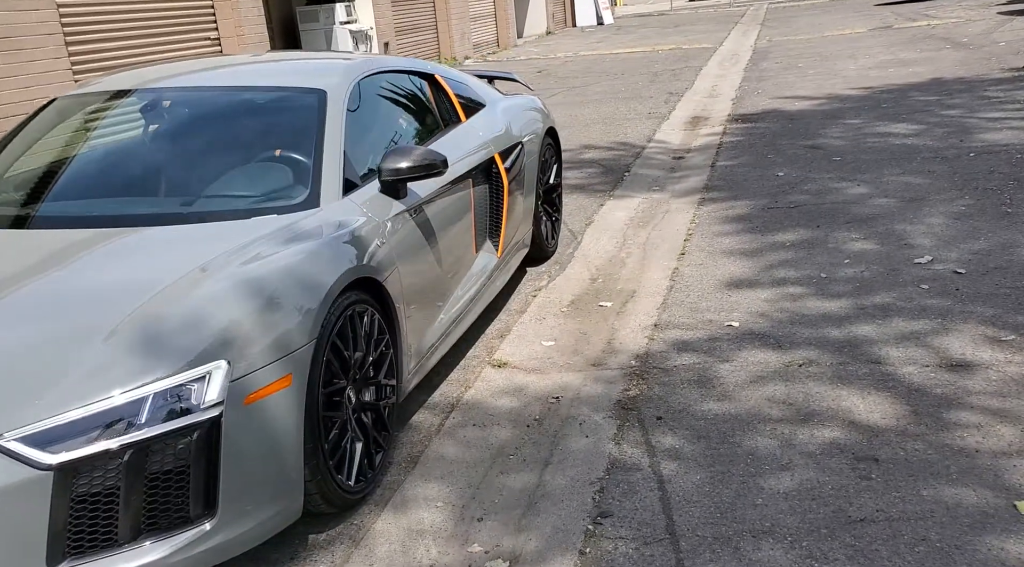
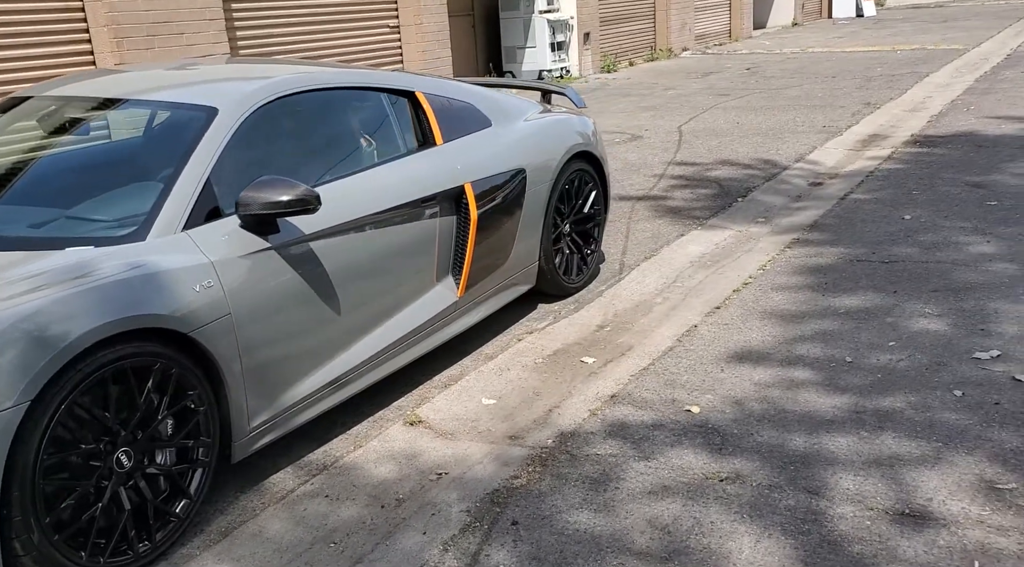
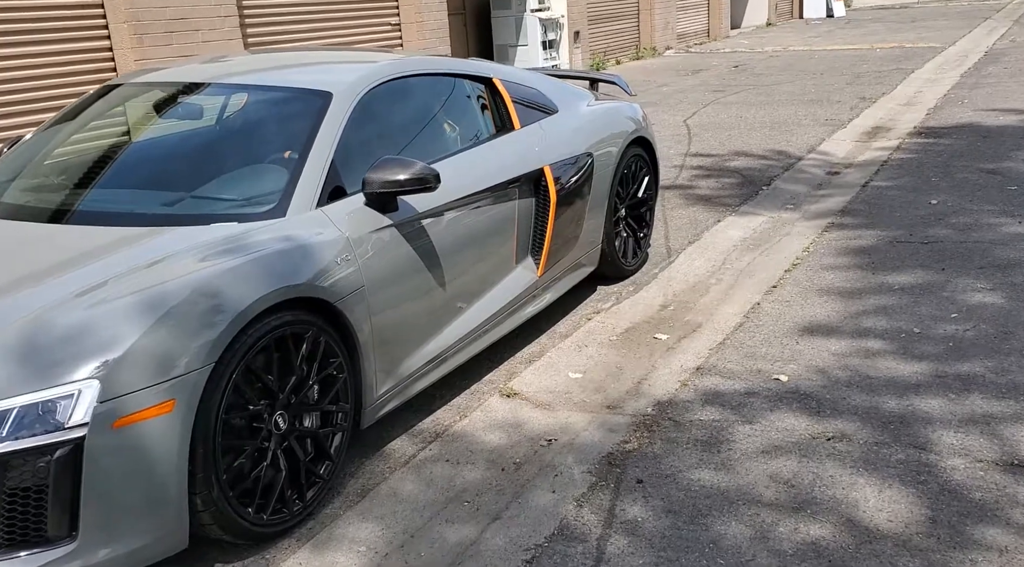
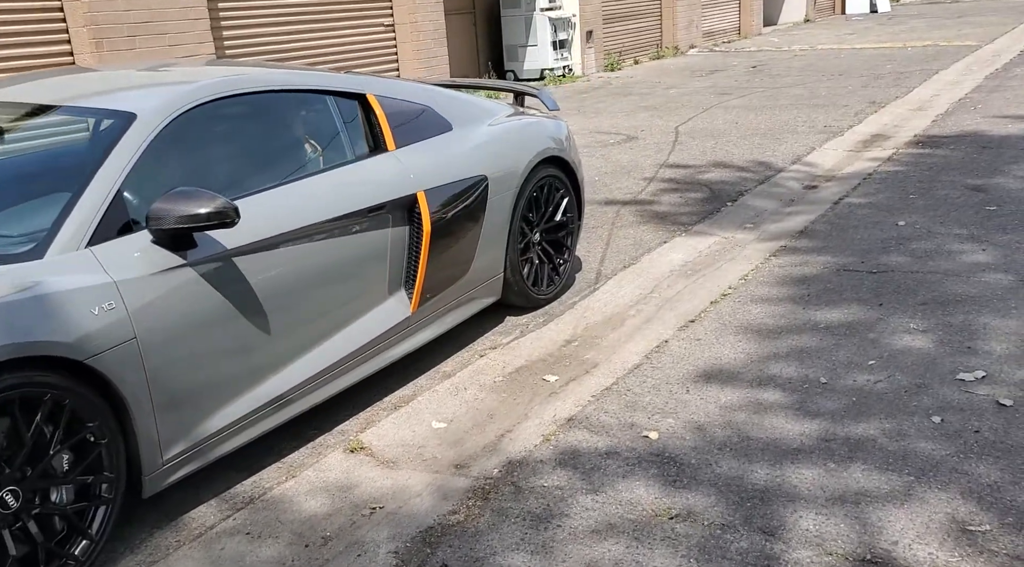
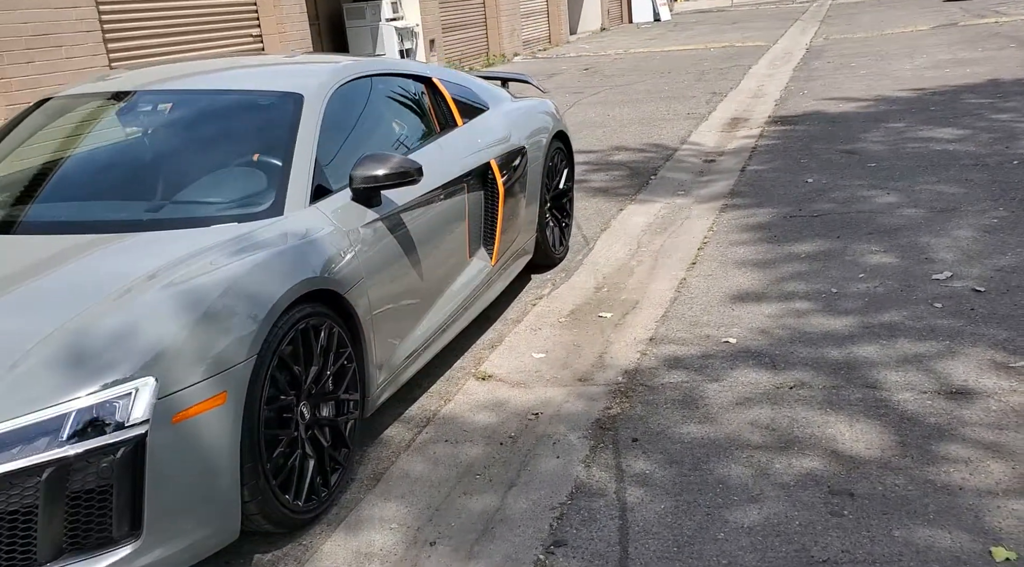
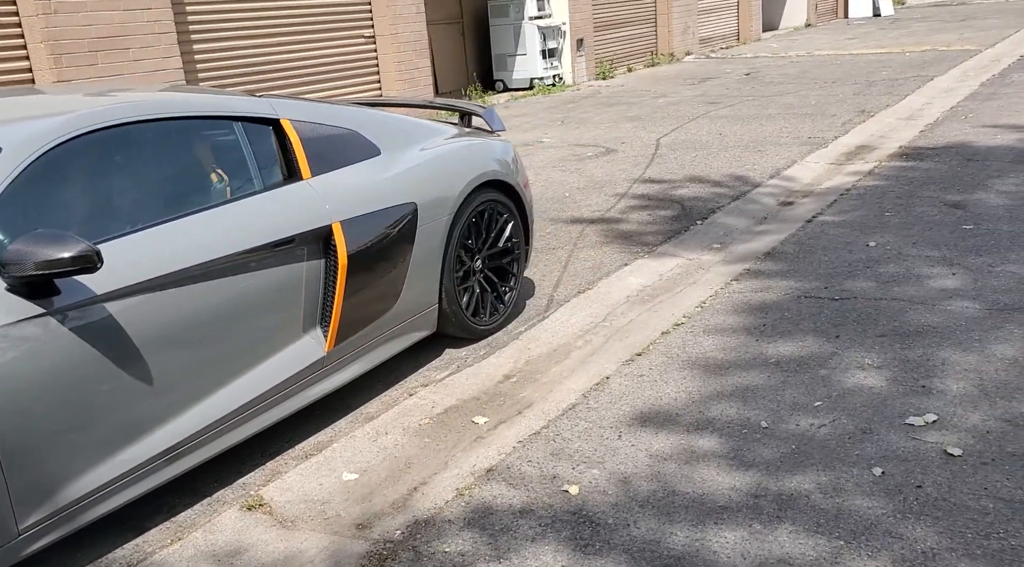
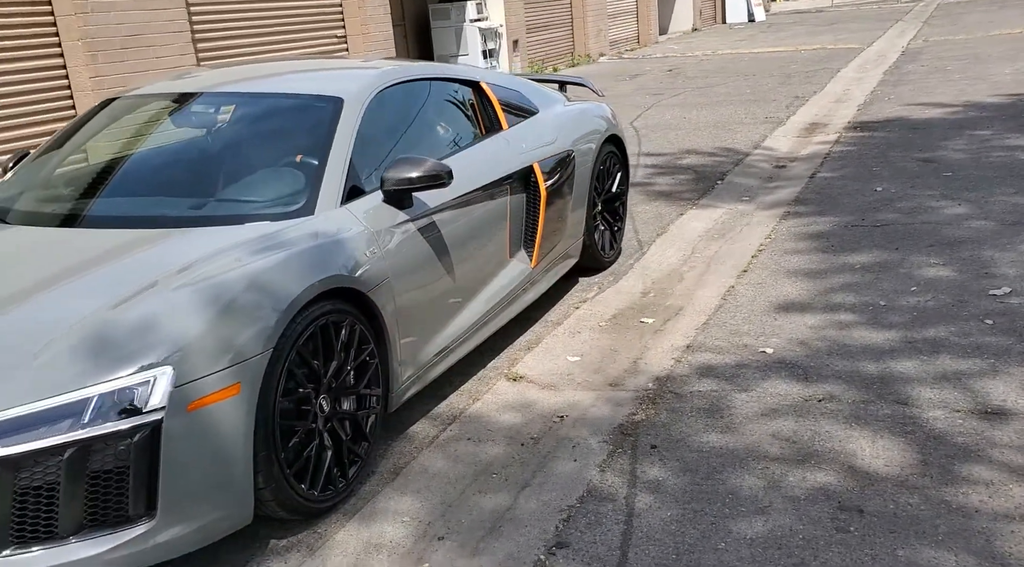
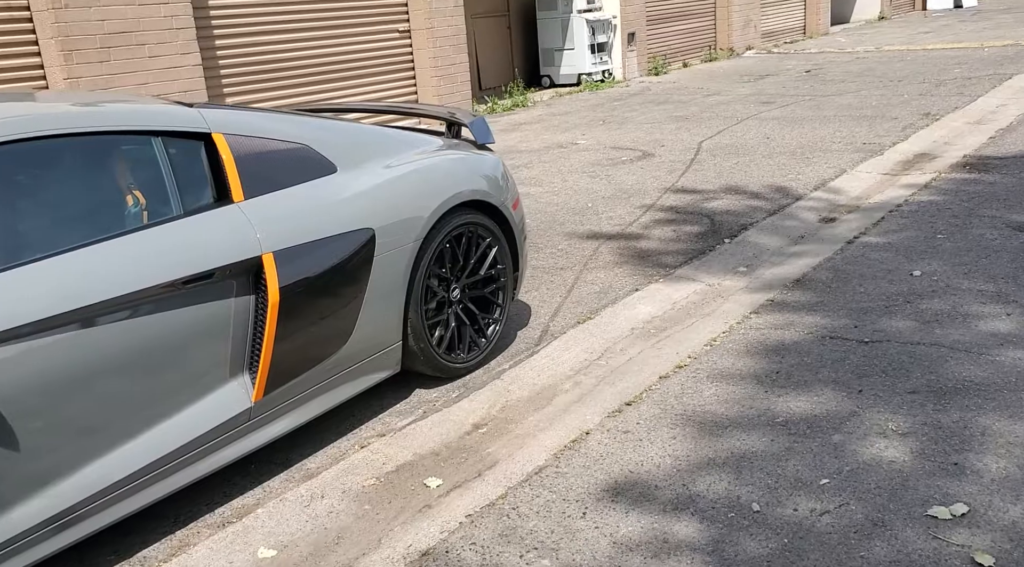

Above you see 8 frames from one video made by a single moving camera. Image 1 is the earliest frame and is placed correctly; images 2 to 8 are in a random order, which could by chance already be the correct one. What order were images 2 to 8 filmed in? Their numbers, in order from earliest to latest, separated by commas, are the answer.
5, 7, 3, 2, 4, 6, 8
